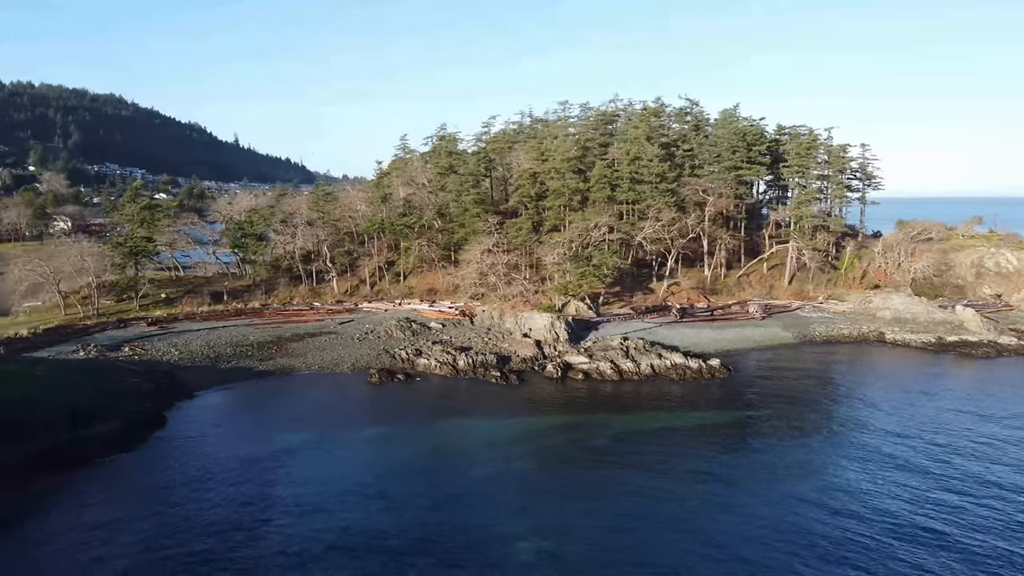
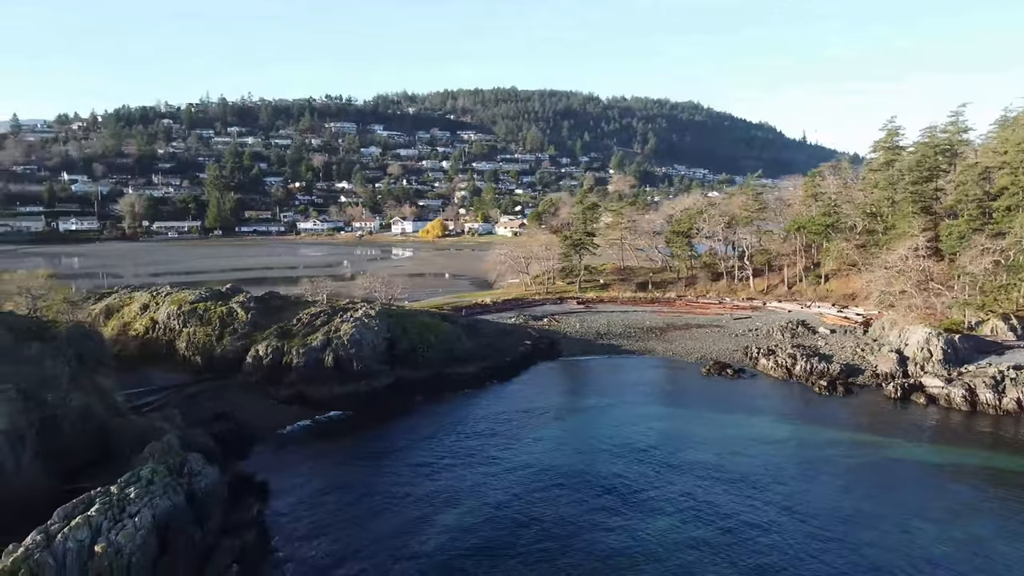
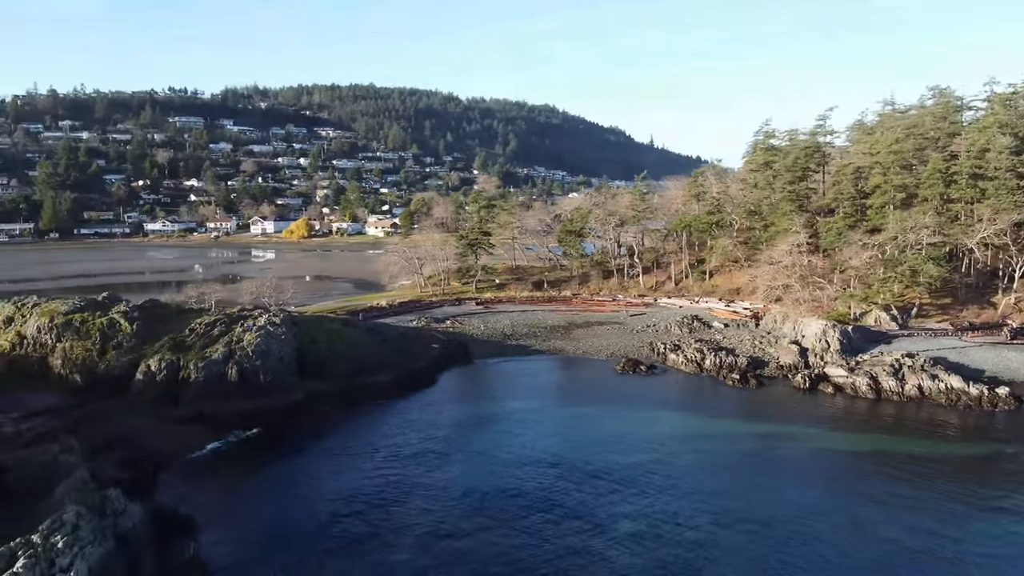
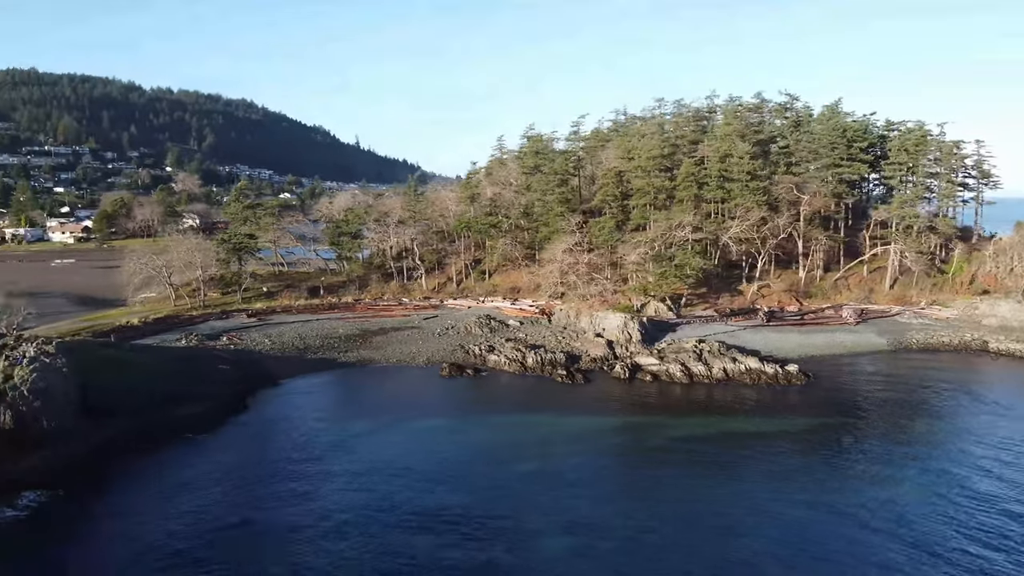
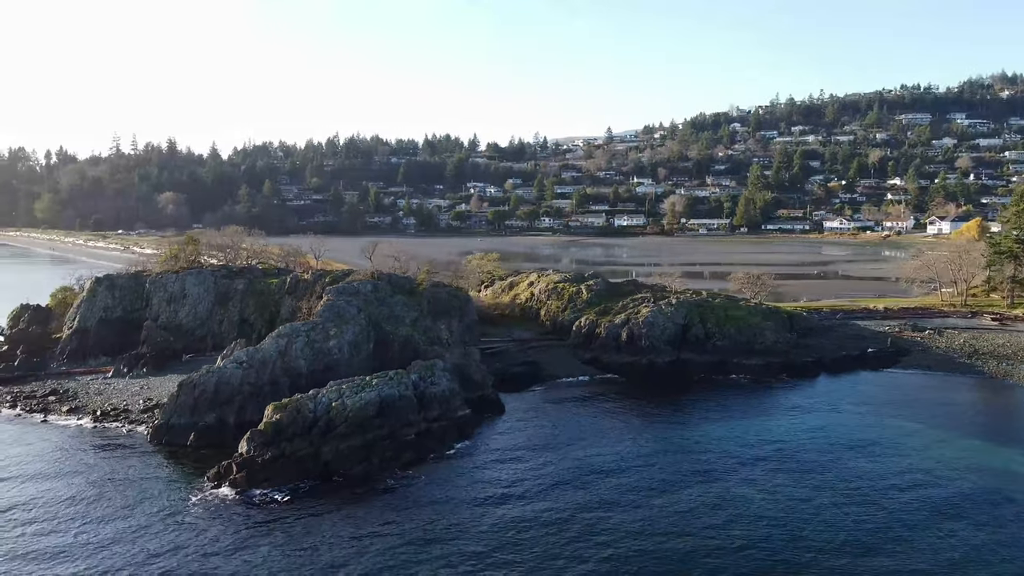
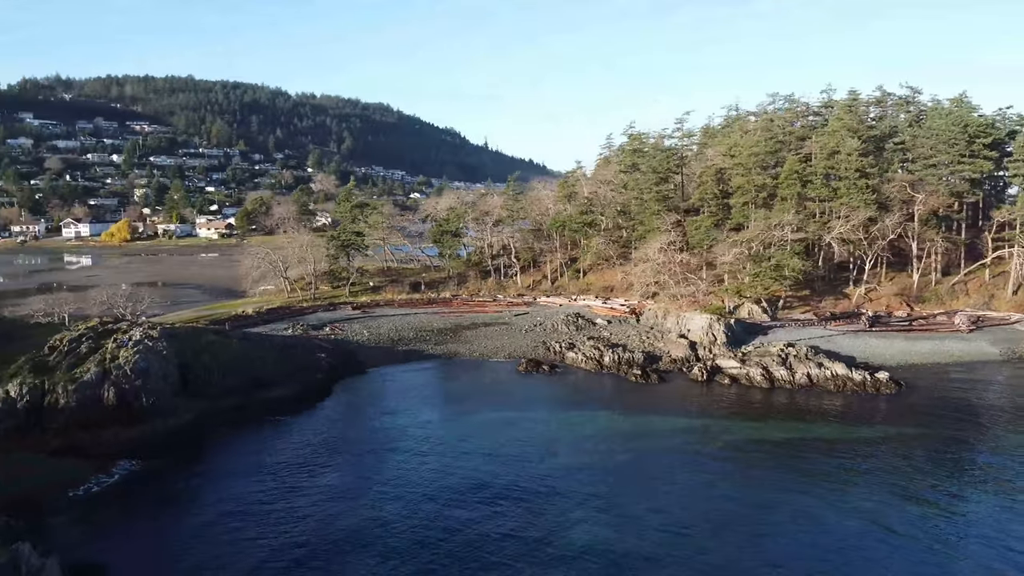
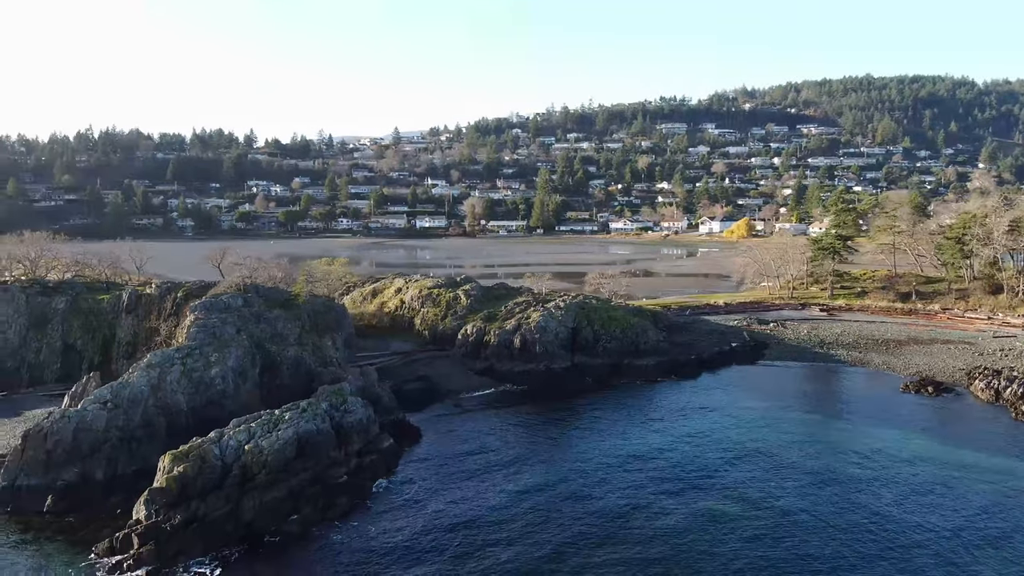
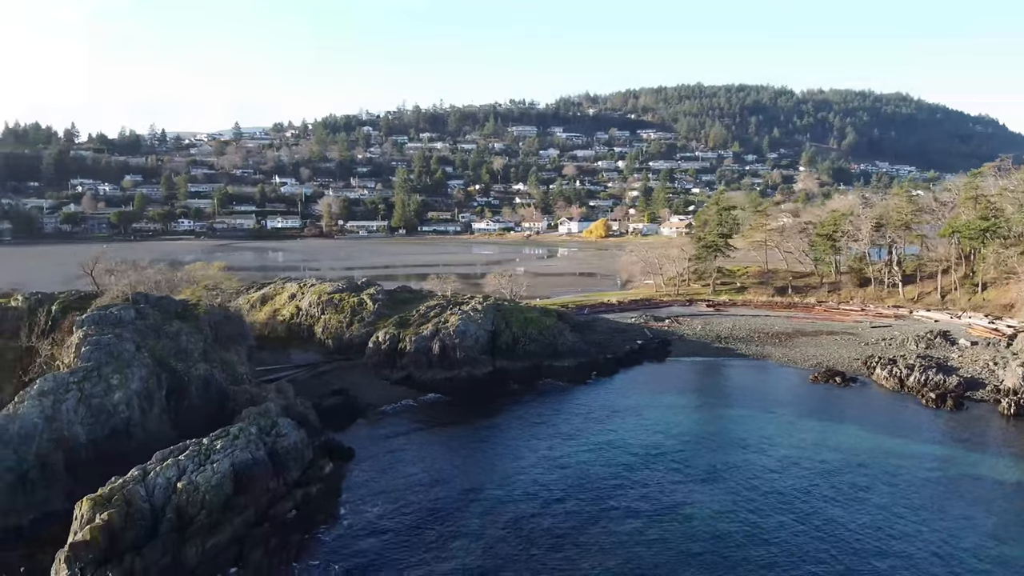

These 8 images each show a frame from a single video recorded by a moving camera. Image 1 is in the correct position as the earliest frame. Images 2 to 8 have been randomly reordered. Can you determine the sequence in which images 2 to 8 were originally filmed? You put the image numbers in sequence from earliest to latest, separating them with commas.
4, 6, 3, 2, 8, 7, 5
